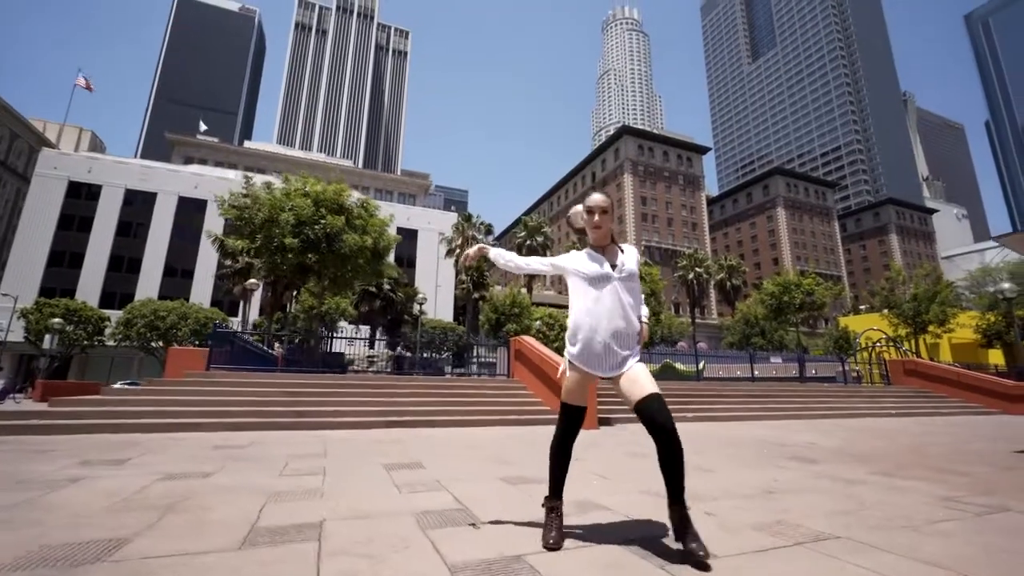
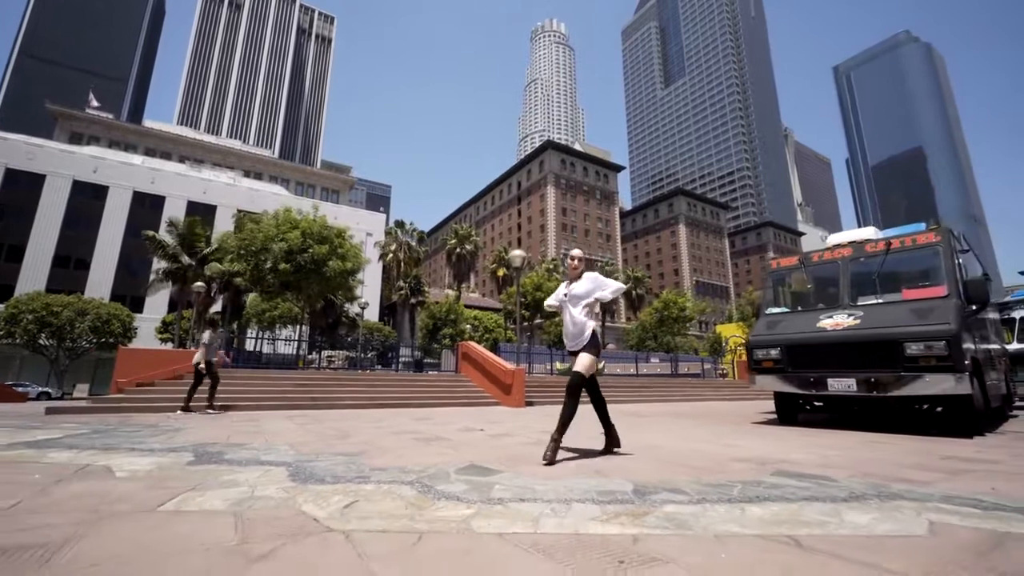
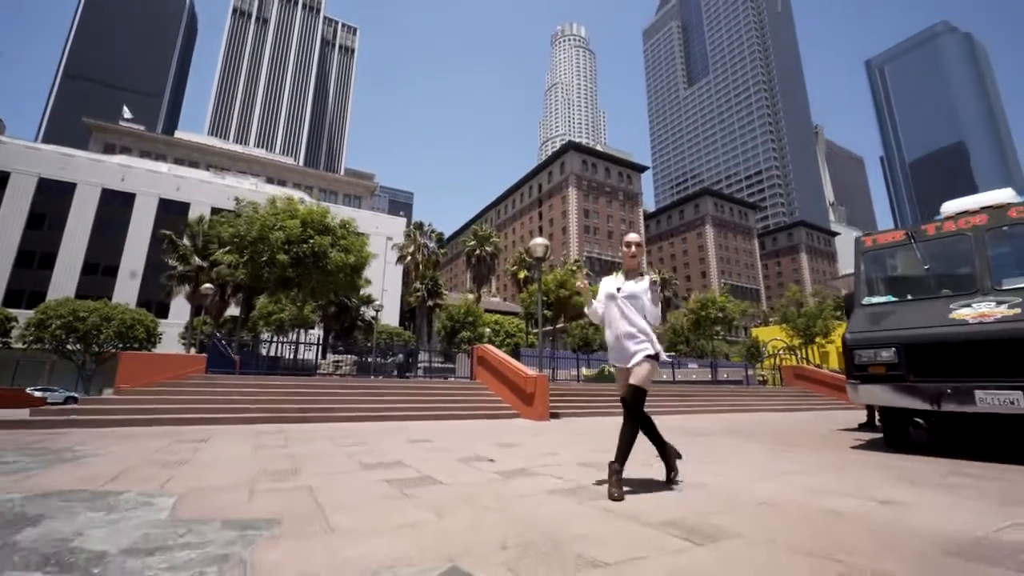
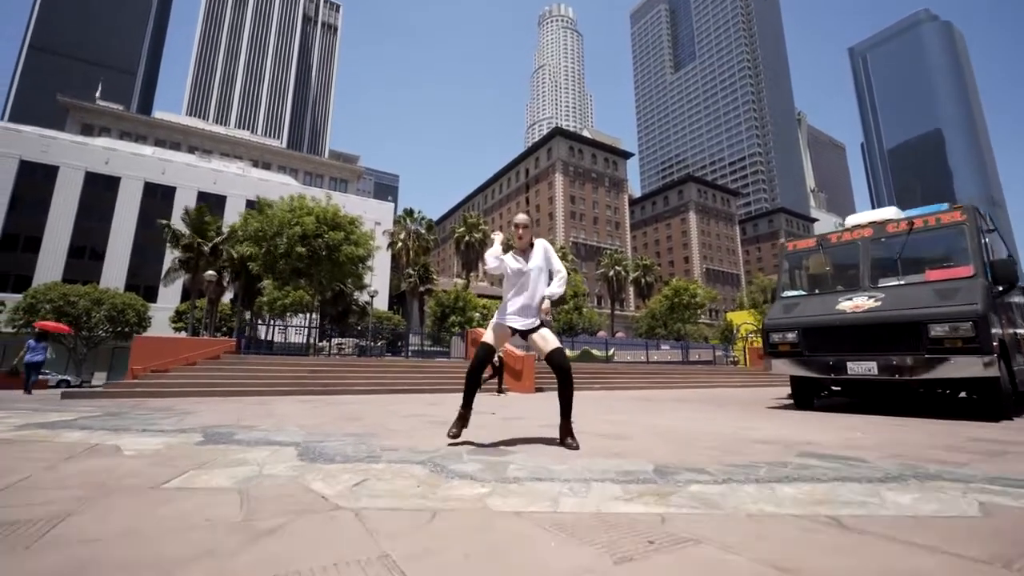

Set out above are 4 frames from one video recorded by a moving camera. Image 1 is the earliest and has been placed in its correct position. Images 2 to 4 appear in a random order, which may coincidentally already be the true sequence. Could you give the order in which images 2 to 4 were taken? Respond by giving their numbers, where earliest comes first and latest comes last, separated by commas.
3, 2, 4
